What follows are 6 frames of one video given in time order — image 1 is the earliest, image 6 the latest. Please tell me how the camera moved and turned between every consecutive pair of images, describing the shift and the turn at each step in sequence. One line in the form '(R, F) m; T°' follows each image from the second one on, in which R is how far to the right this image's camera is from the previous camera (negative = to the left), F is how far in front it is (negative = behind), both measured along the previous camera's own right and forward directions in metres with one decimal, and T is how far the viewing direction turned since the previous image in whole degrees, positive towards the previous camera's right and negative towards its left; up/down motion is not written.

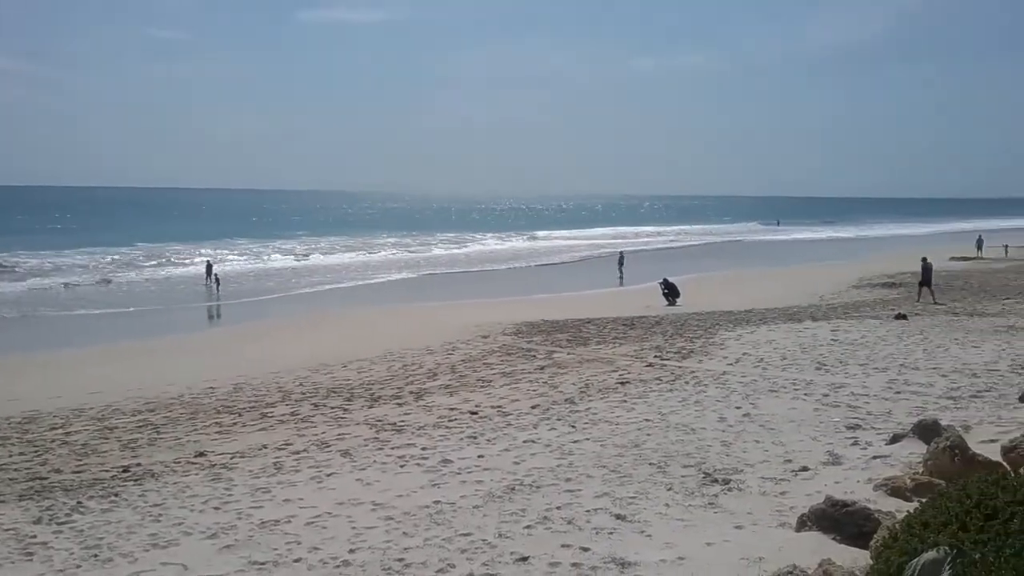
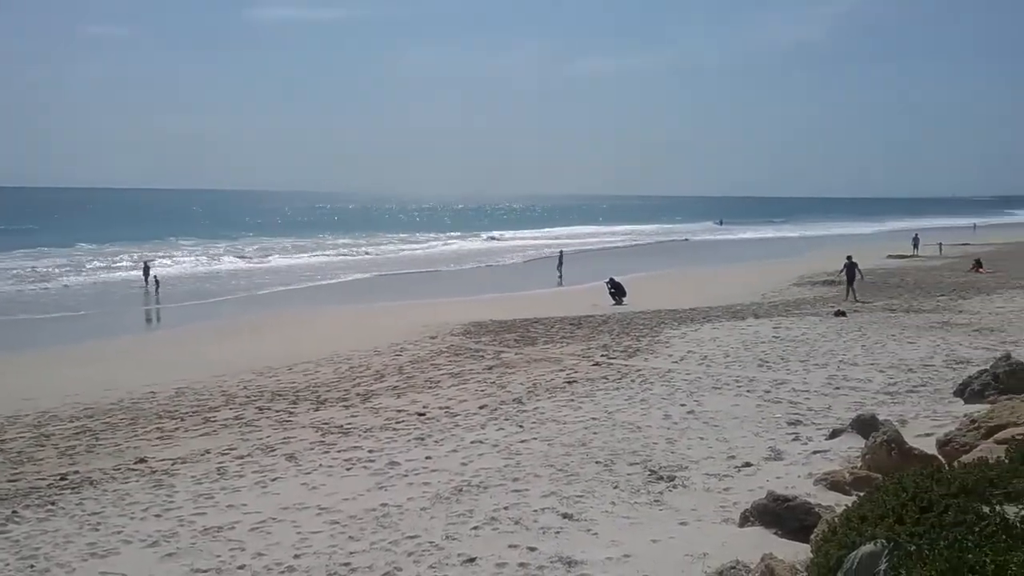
(+0.2, 0.0) m; +2°
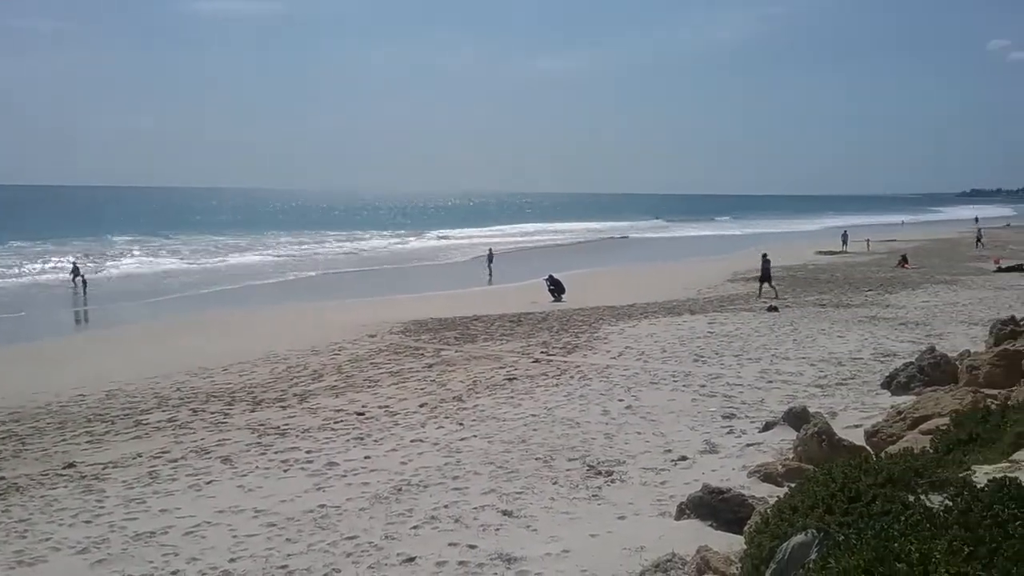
(+0.1, 0.0) m; +3°
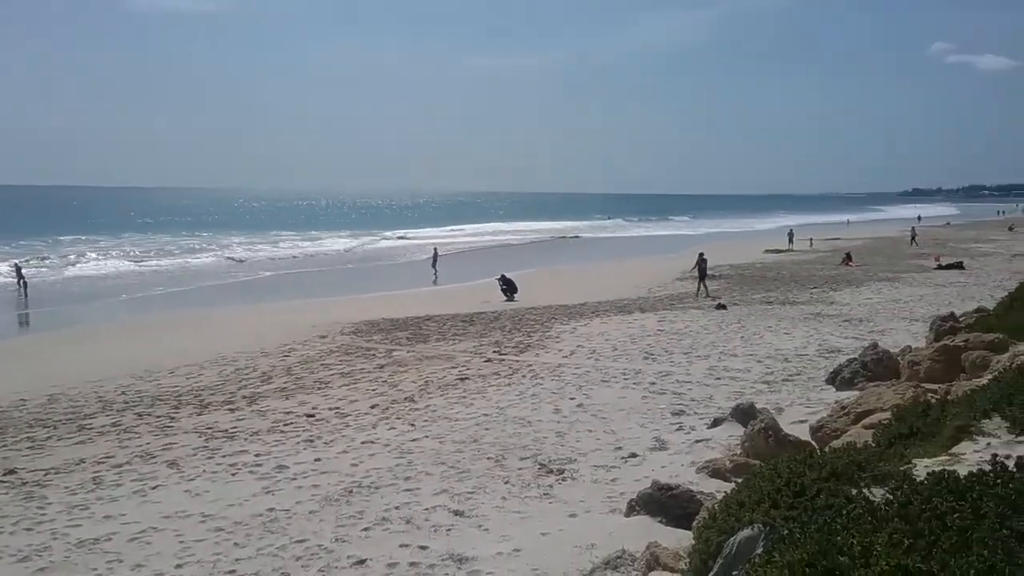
(+0.1, 0.0) m; +3°
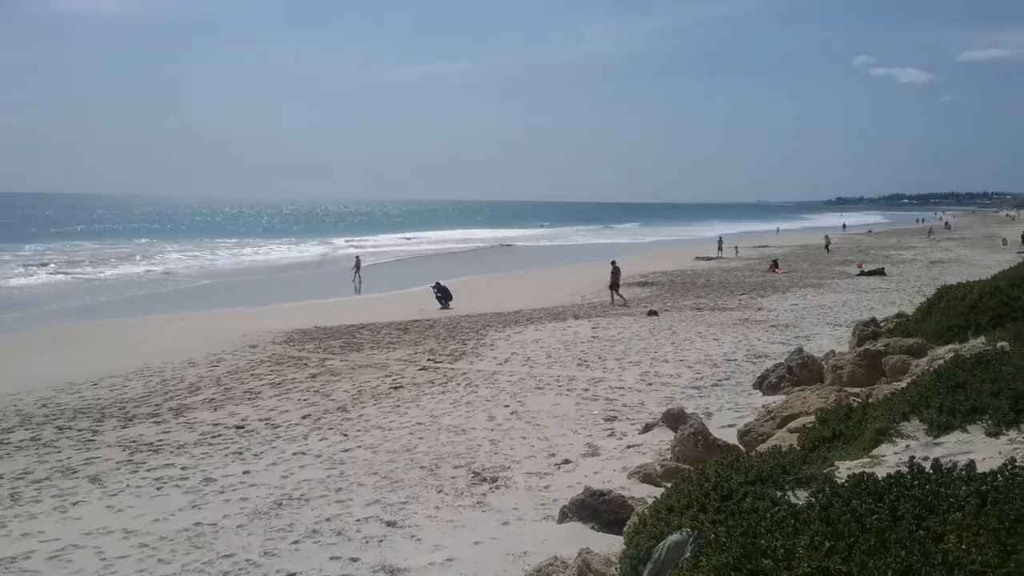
(+0.1, 0.0) m; +4°
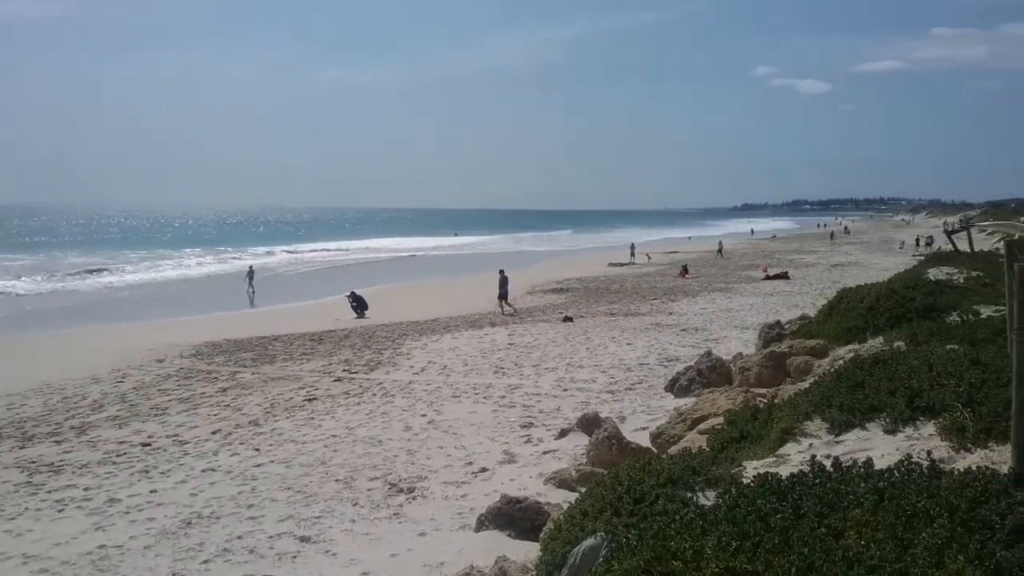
(+0.1, 0.0) m; +5°
